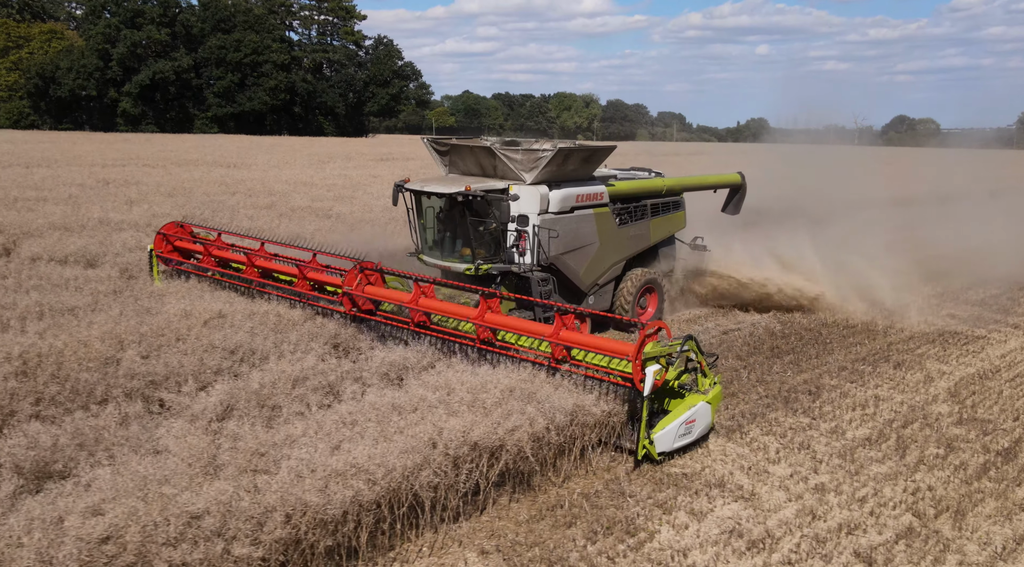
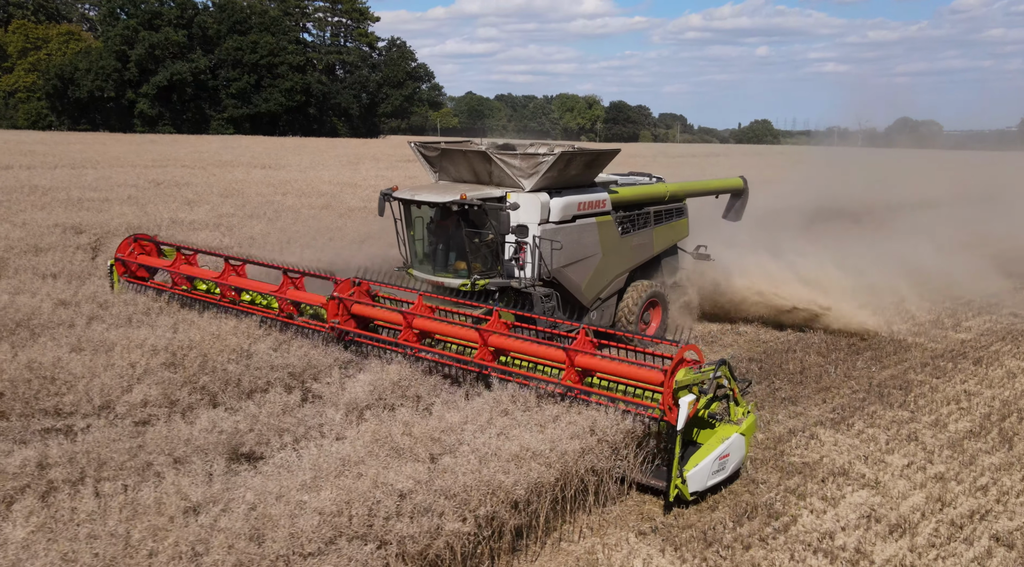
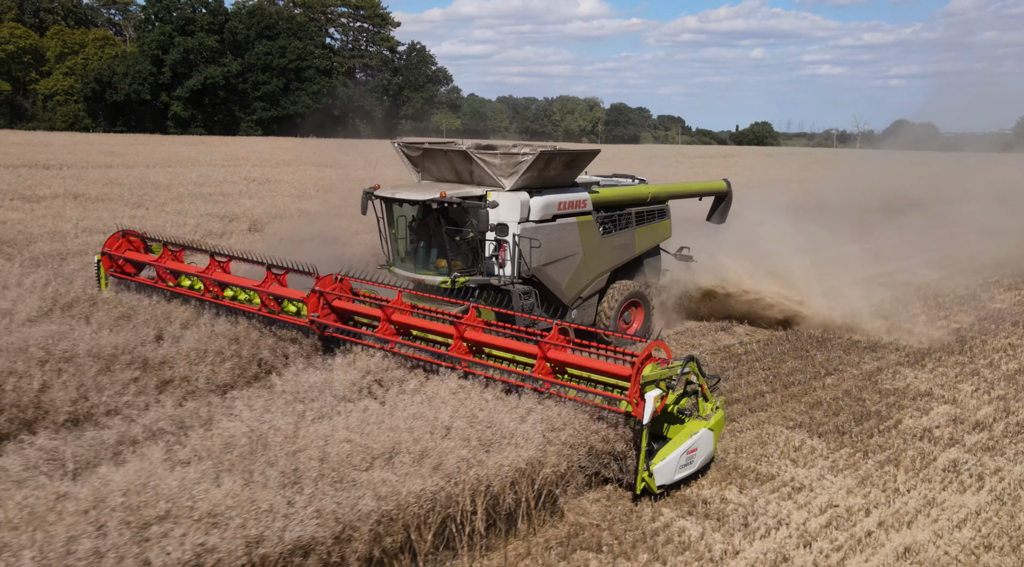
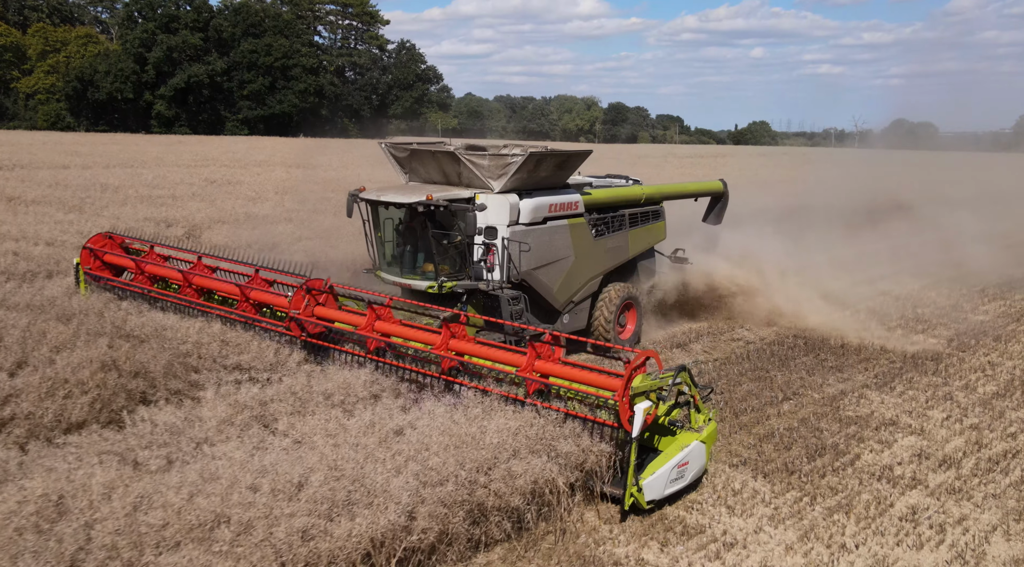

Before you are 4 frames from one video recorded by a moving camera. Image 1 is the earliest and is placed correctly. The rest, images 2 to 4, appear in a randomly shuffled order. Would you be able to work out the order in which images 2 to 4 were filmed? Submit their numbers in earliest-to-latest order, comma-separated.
2, 4, 3
